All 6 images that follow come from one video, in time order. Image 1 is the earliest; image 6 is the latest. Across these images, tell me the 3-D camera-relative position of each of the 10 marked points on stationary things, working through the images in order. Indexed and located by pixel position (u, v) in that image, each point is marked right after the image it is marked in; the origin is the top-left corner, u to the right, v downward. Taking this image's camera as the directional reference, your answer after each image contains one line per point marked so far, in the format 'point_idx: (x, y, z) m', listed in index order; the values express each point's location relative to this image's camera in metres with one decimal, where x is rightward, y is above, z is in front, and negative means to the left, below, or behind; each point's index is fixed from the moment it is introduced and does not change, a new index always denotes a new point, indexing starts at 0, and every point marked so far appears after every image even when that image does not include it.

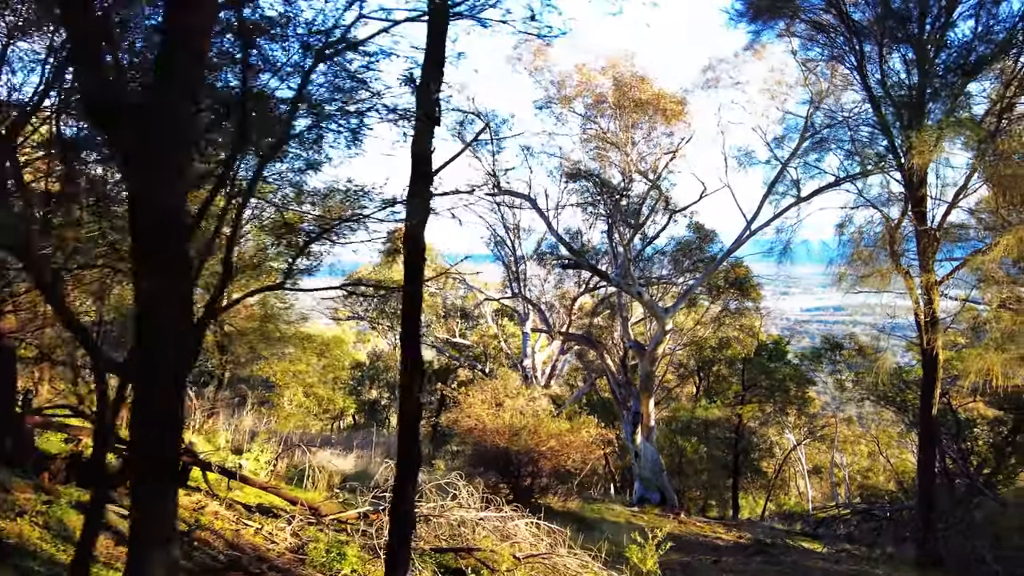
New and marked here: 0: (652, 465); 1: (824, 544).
0: (+3.0, -3.7, +13.9) m
1: (+5.1, -4.2, +10.9) m
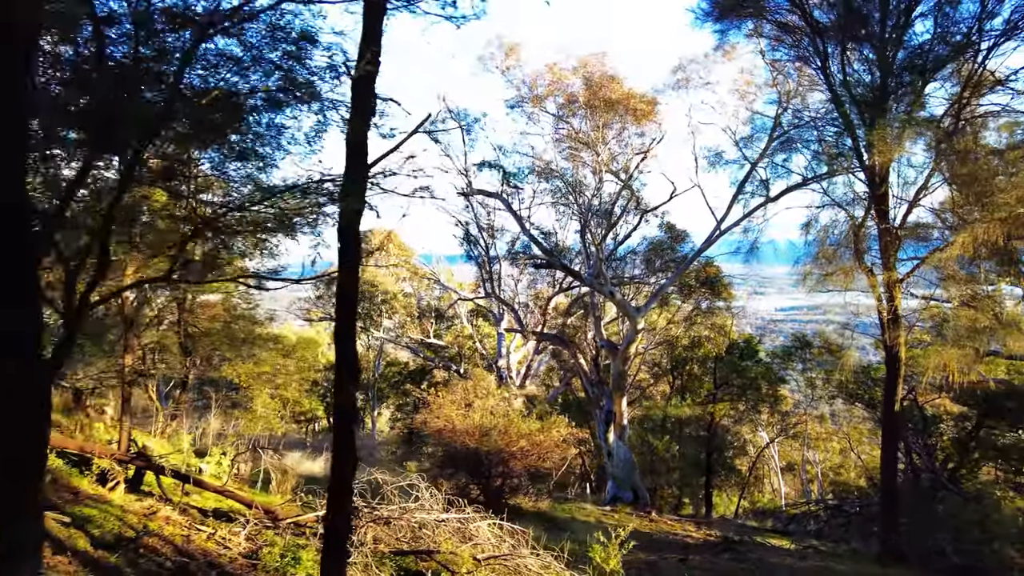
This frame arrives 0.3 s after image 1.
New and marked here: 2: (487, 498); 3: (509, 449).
0: (+2.4, -3.7, +13.9) m
1: (+4.7, -4.2, +11.0) m
2: (-0.3, -3.0, +9.4) m
3: (0.0, -2.3, +9.5) m
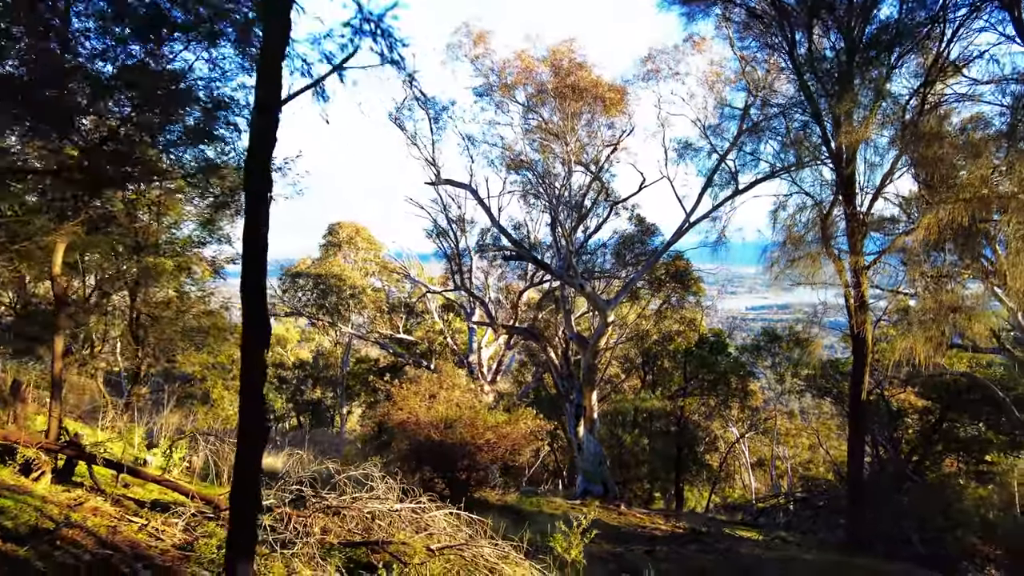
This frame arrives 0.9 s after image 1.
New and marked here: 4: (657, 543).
0: (+1.8, -3.6, +13.8) m
1: (+4.1, -4.1, +11.0) m
2: (-0.8, -2.8, +9.2) m
3: (-0.5, -2.2, +9.3) m
4: (+1.6, -2.8, +7.2) m
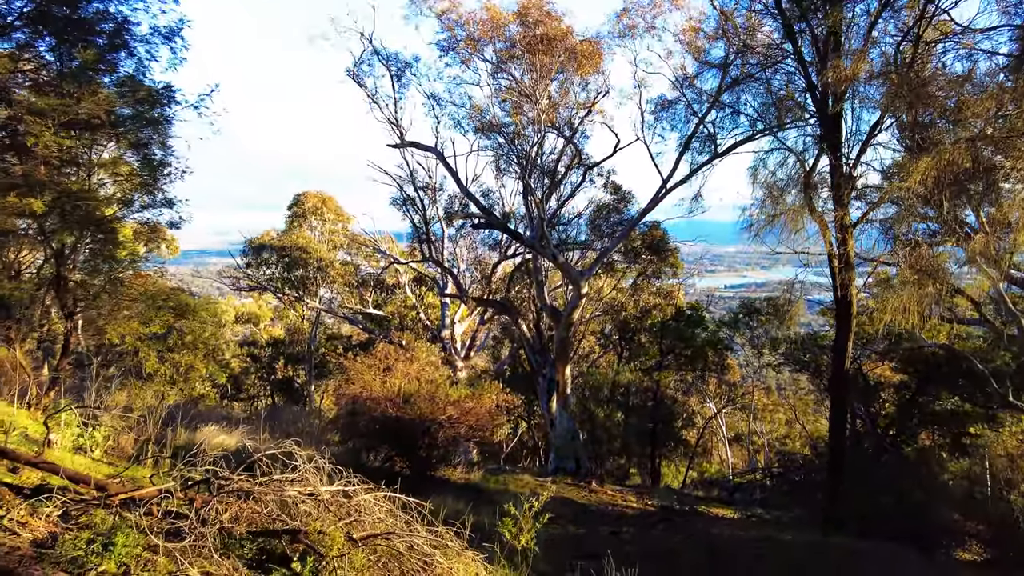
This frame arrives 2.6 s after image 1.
0: (+1.1, -3.0, +13.3) m
1: (+3.6, -3.5, +10.6) m
2: (-1.3, -2.4, +8.6) m
3: (-1.0, -1.7, +8.7) m
4: (+1.1, -2.4, +6.7) m
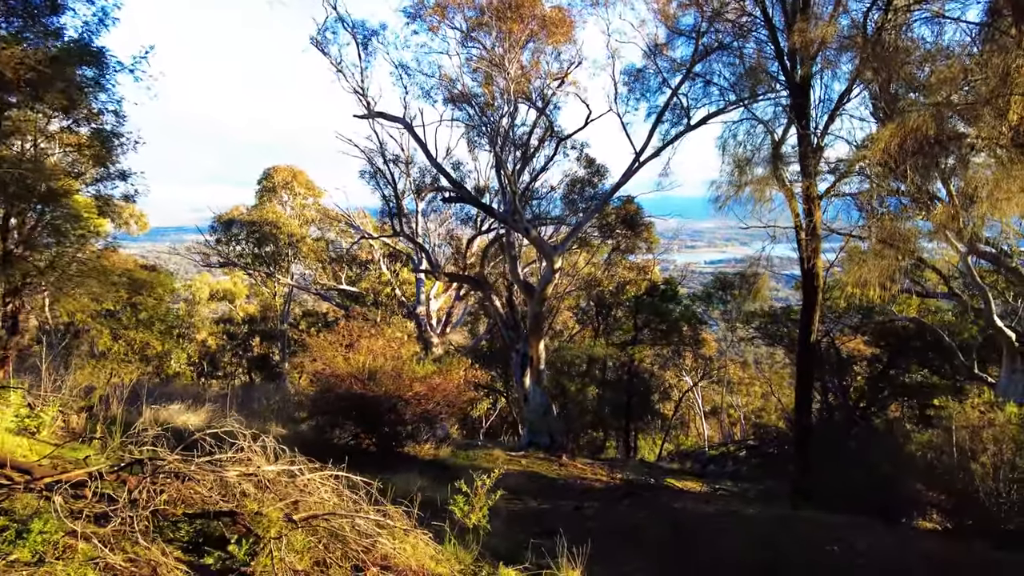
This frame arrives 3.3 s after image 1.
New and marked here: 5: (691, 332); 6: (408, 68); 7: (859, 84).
0: (+0.6, -2.5, +13.3) m
1: (+3.1, -3.1, +10.6) m
2: (-1.7, -2.1, +8.5) m
3: (-1.4, -1.4, +8.6) m
4: (+0.8, -2.1, +6.6) m
5: (+4.3, -1.1, +15.9) m
6: (-1.9, +4.1, +12.1) m
7: (+3.8, +2.2, +7.2) m
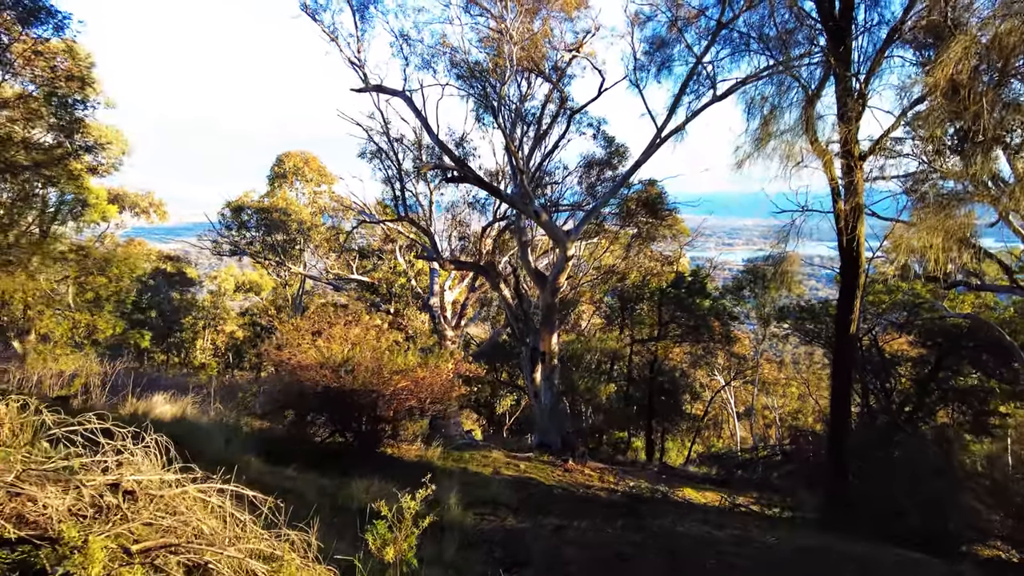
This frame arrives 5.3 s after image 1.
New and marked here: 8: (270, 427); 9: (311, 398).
0: (+0.7, -2.2, +12.3) m
1: (+3.1, -2.9, +9.5) m
2: (-1.8, -1.9, +7.6) m
3: (-1.5, -1.2, +7.7) m
4: (+0.6, -1.9, +5.6) m
5: (+4.6, -0.9, +14.7) m
6: (-1.8, +4.3, +11.3) m
7: (+3.7, +2.4, +6.0) m
8: (-2.8, -1.6, +7.7) m
9: (-2.3, -1.2, +7.5) m
